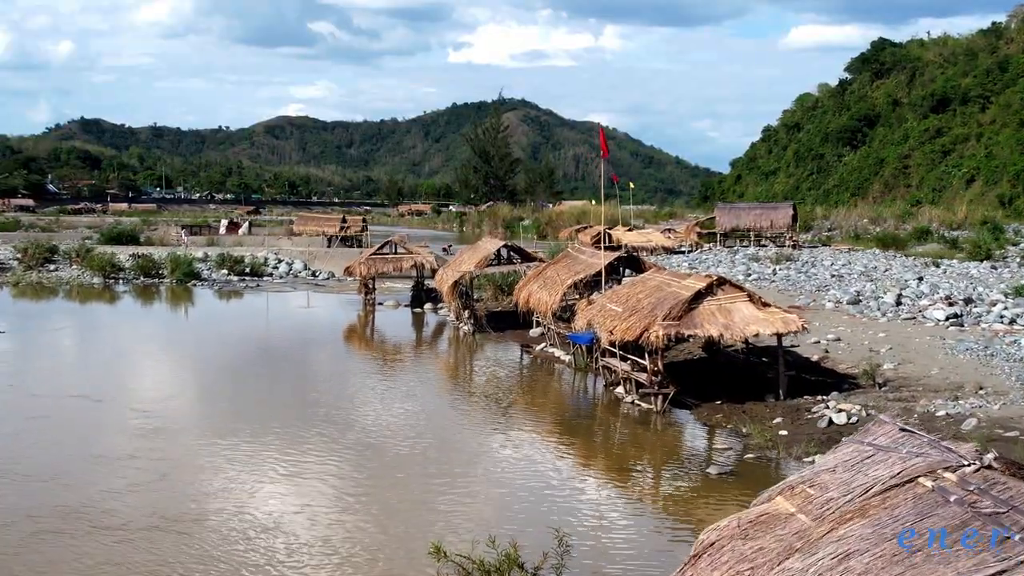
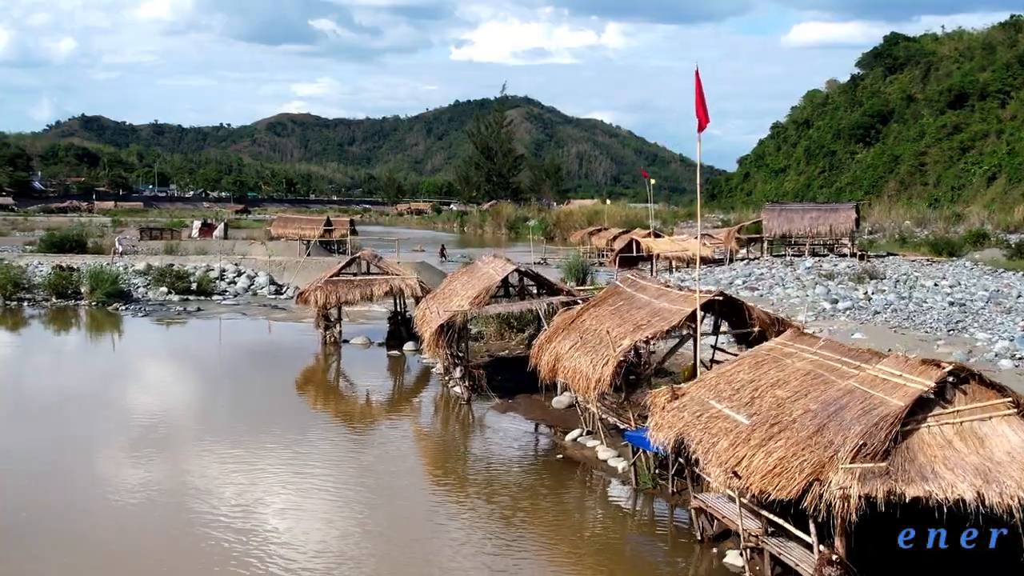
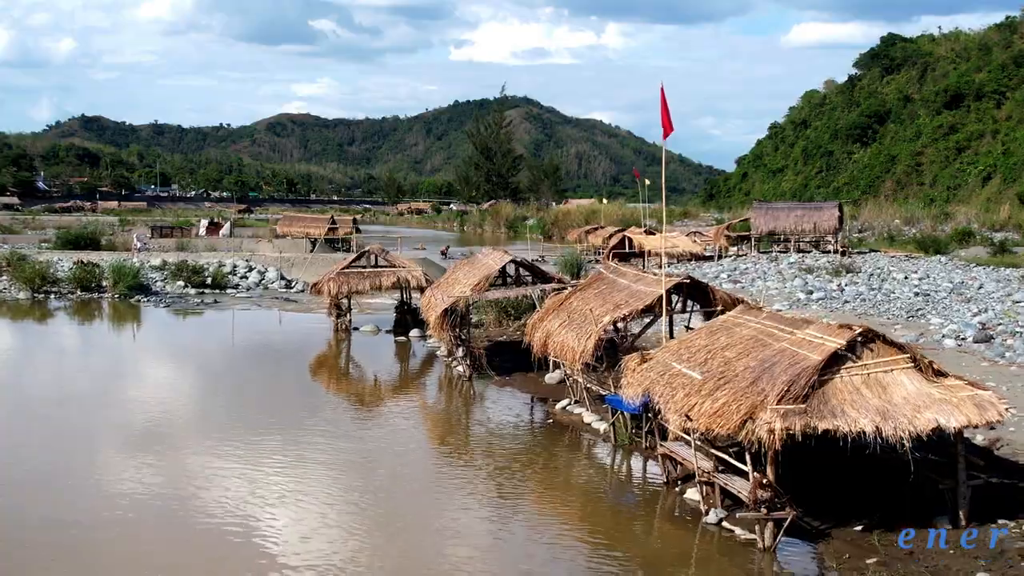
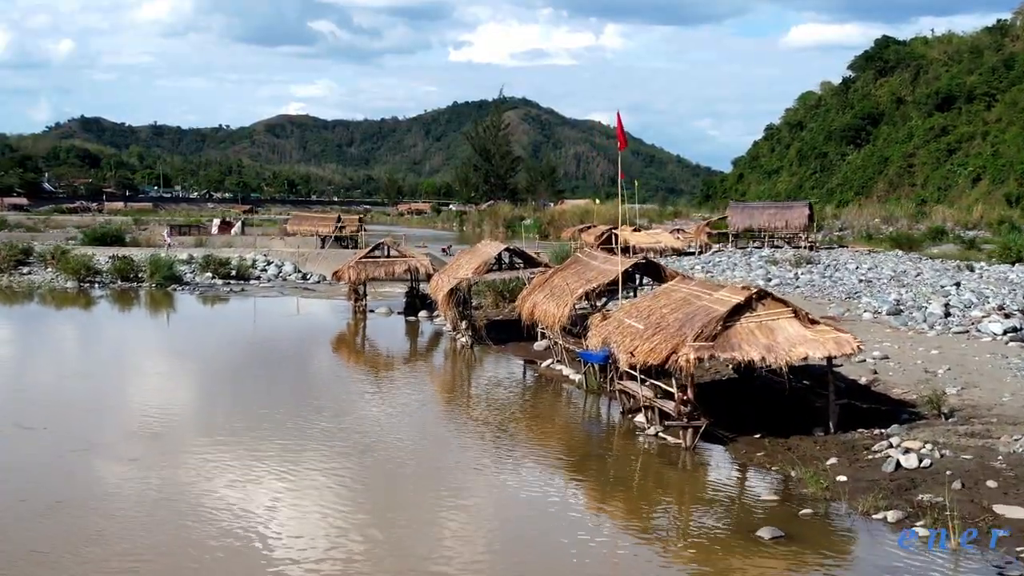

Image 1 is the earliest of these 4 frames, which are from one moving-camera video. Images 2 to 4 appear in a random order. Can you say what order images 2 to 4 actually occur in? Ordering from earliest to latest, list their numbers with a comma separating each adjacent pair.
4, 3, 2
